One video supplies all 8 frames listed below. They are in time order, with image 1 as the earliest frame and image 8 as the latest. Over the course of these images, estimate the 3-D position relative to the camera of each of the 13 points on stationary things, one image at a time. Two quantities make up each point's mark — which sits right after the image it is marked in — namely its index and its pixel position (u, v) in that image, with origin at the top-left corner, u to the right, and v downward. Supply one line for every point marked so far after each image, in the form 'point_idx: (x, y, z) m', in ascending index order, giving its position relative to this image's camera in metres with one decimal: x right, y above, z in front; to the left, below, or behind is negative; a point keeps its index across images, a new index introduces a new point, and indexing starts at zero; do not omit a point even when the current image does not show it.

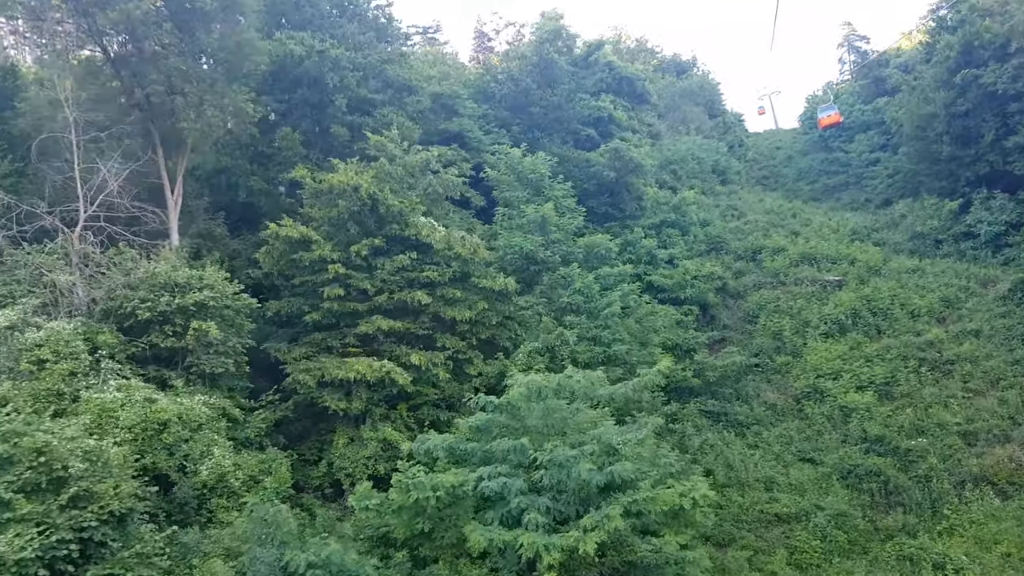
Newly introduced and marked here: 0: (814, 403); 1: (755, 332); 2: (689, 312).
0: (+5.6, -2.1, +15.7) m
1: (+5.8, -1.1, +20.3) m
2: (+4.1, -0.5, +19.8) m
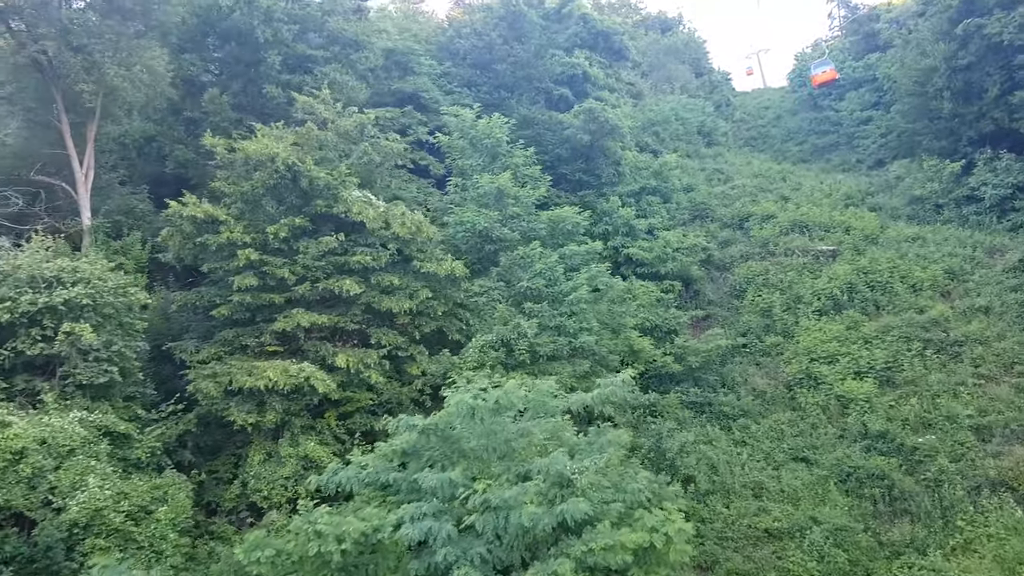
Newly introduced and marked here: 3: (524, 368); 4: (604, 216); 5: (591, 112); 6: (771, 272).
0: (+4.9, -1.7, +14.1) m
1: (+5.1, -0.5, +18.6) m
2: (+3.3, 0.0, +18.1) m
3: (+0.1, -1.0, +10.7) m
4: (+2.1, +1.6, +19.0) m
5: (+1.8, +4.0, +19.5) m
6: (+6.0, +0.4, +19.7) m
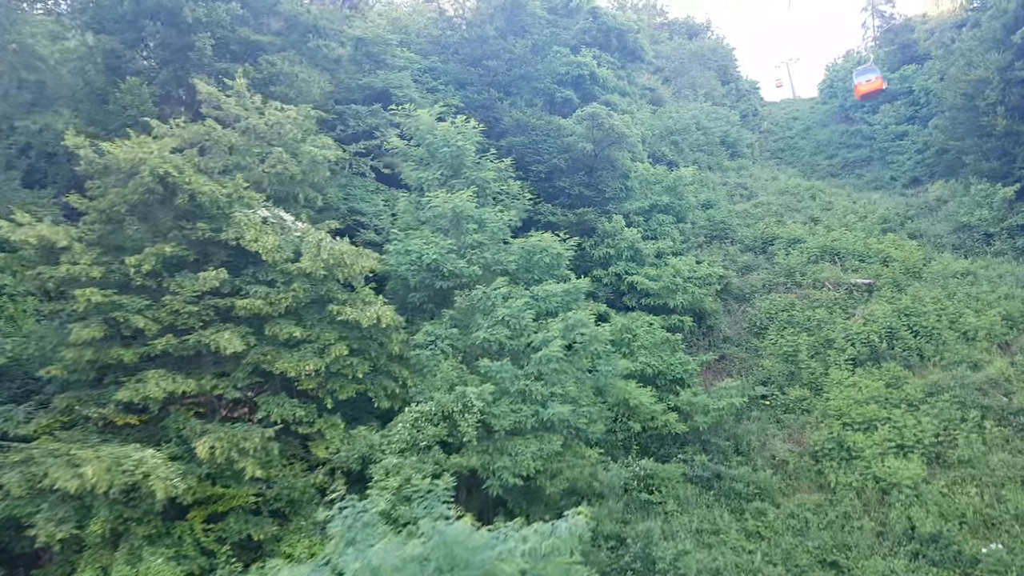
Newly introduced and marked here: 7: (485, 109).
0: (+4.4, -2.4, +11.5) m
1: (+4.8, -1.2, +16.1) m
2: (+3.0, -0.7, +15.6) m
3: (-0.4, -1.6, +8.2) m
4: (+1.9, +1.0, +16.5) m
5: (+1.6, +3.4, +17.0) m
6: (+5.7, -0.4, +17.1) m
7: (-0.6, +3.7, +18.1) m
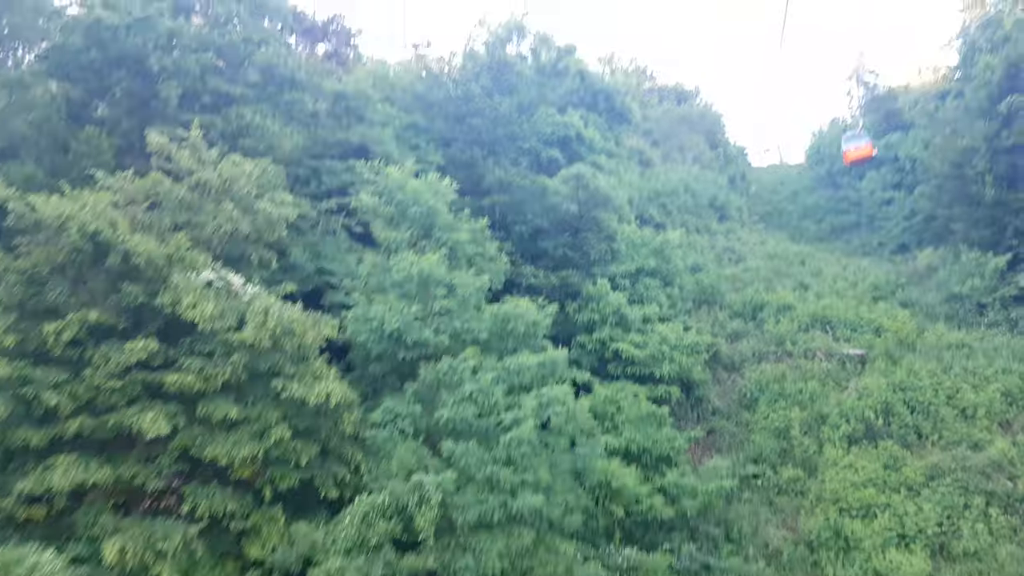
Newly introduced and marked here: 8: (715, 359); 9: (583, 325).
0: (+4.1, -3.4, +10.7) m
1: (+4.3, -2.5, +15.3) m
2: (+2.6, -1.9, +14.8) m
3: (-0.7, -2.2, +7.4) m
4: (+1.5, -0.2, +15.9) m
5: (+1.3, +2.1, +16.5) m
6: (+5.3, -1.8, +16.4) m
7: (-0.9, +2.4, +17.6) m
8: (+4.3, -1.5, +18.1) m
9: (+1.3, -0.7, +15.9) m
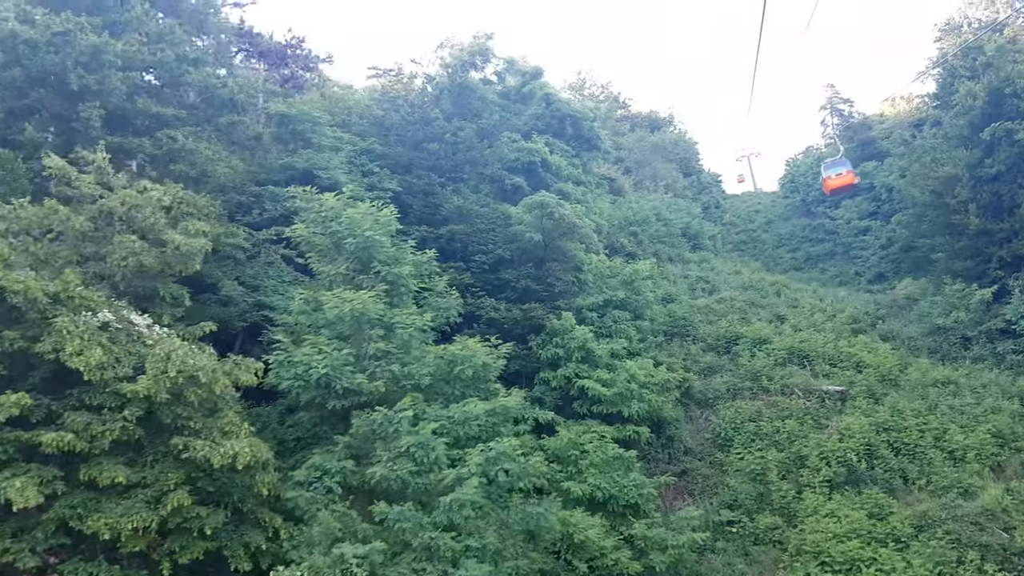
0: (+3.5, -3.8, +9.7) m
1: (+3.7, -3.0, +14.4) m
2: (+1.9, -2.4, +13.9) m
3: (-1.2, -2.5, +6.4) m
4: (+0.8, -0.8, +15.0) m
5: (+0.6, +1.5, +15.7) m
6: (+4.6, -2.4, +15.5) m
7: (-1.7, +1.8, +16.7) m
8: (+3.5, -2.2, +17.2) m
9: (+0.6, -1.3, +15.0) m
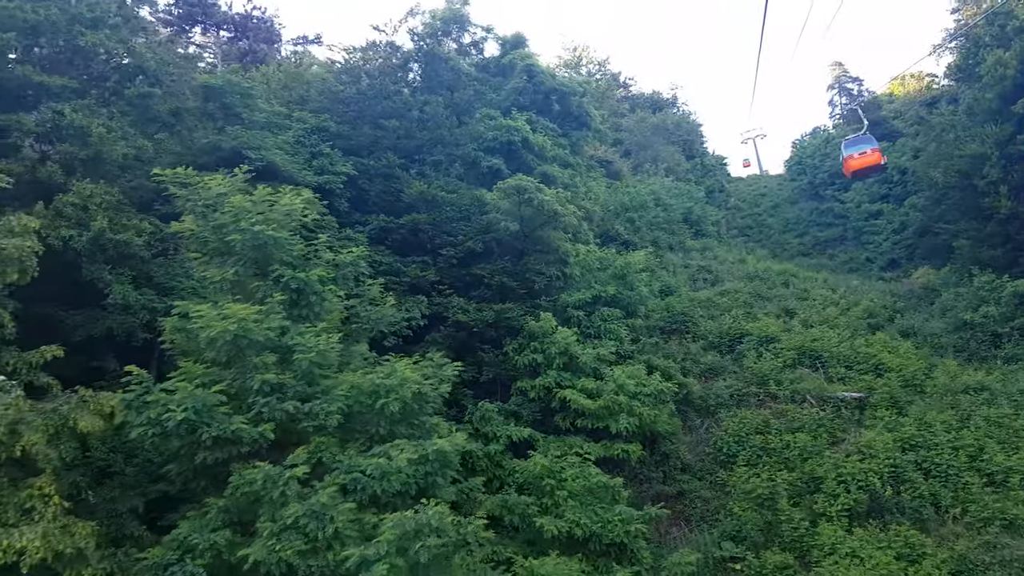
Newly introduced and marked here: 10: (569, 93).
0: (+3.1, -3.8, +7.9) m
1: (+3.2, -3.0, +12.6) m
2: (+1.5, -2.4, +12.1) m
3: (-1.6, -2.7, +4.5) m
4: (+0.3, -0.8, +13.1) m
5: (+0.1, +1.6, +13.8) m
6: (+4.2, -2.3, +13.7) m
7: (-2.1, +1.8, +14.8) m
8: (+3.1, -2.1, +15.3) m
9: (+0.2, -1.3, +13.1) m
10: (+1.4, +4.6, +20.0) m
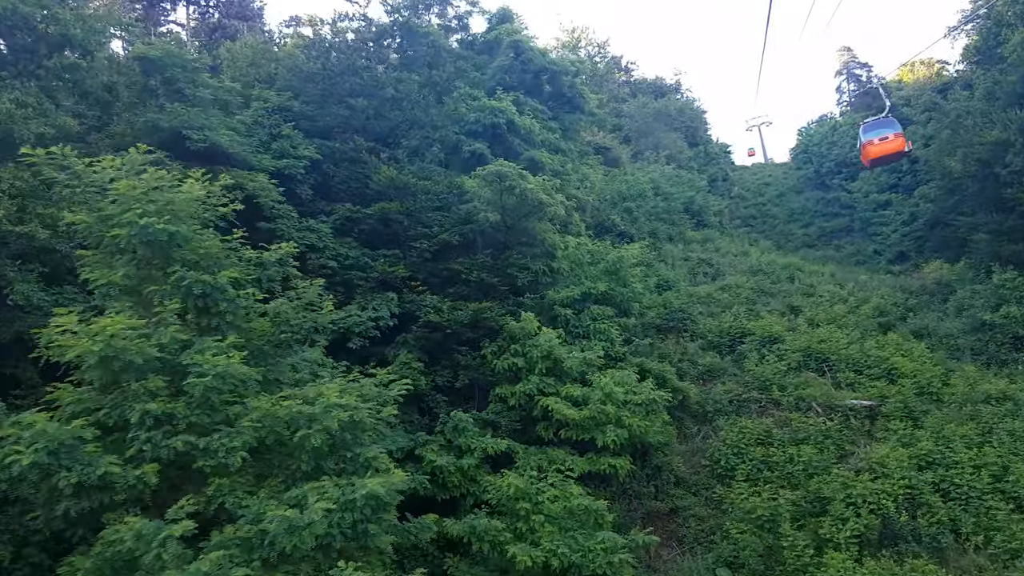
0: (+2.7, -3.9, +6.8) m
1: (+2.9, -3.0, +11.4) m
2: (+1.2, -2.4, +10.9) m
3: (-2.0, -2.7, +3.4) m
4: (0.0, -0.7, +12.0) m
5: (-0.2, +1.6, +12.6) m
6: (+3.9, -2.3, +12.6) m
7: (-2.4, +1.9, +13.6) m
8: (+2.8, -2.0, +14.2) m
9: (-0.1, -1.2, +12.0) m
10: (+1.1, +4.7, +18.7) m
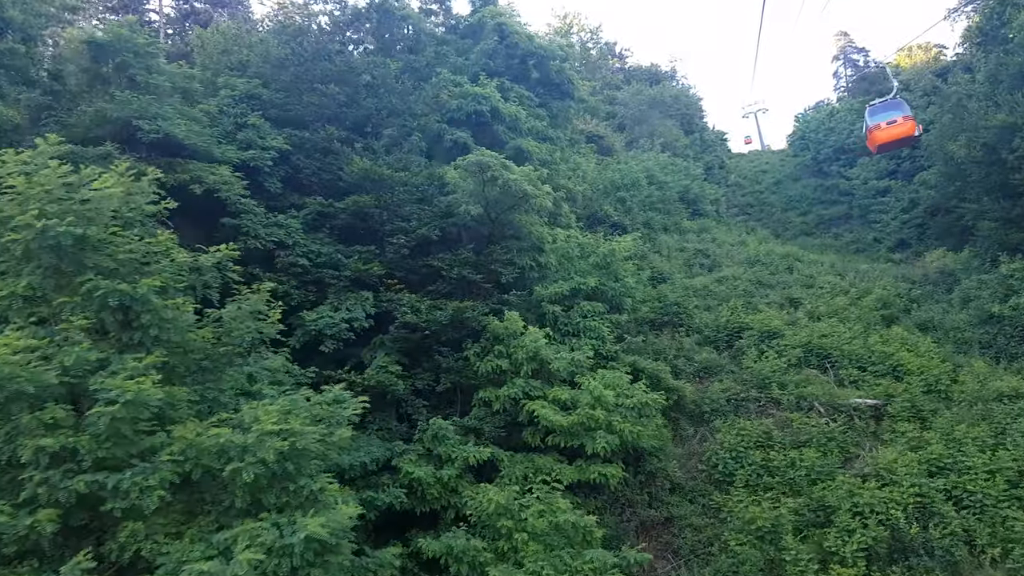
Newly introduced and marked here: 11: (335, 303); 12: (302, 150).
0: (+2.5, -3.9, +6.1) m
1: (+2.7, -2.9, +10.8) m
2: (+1.0, -2.3, +10.2) m
3: (-2.2, -2.8, +2.7) m
4: (-0.2, -0.7, +11.3) m
5: (-0.4, +1.7, +11.8) m
6: (+3.7, -2.2, +11.9) m
7: (-2.6, +1.9, +12.9) m
8: (+2.6, -1.9, +13.5) m
9: (-0.3, -1.2, +11.3) m
10: (+0.8, +4.9, +18.0) m
11: (-2.3, -0.2, +10.8) m
12: (-3.2, +2.1, +12.8) m
